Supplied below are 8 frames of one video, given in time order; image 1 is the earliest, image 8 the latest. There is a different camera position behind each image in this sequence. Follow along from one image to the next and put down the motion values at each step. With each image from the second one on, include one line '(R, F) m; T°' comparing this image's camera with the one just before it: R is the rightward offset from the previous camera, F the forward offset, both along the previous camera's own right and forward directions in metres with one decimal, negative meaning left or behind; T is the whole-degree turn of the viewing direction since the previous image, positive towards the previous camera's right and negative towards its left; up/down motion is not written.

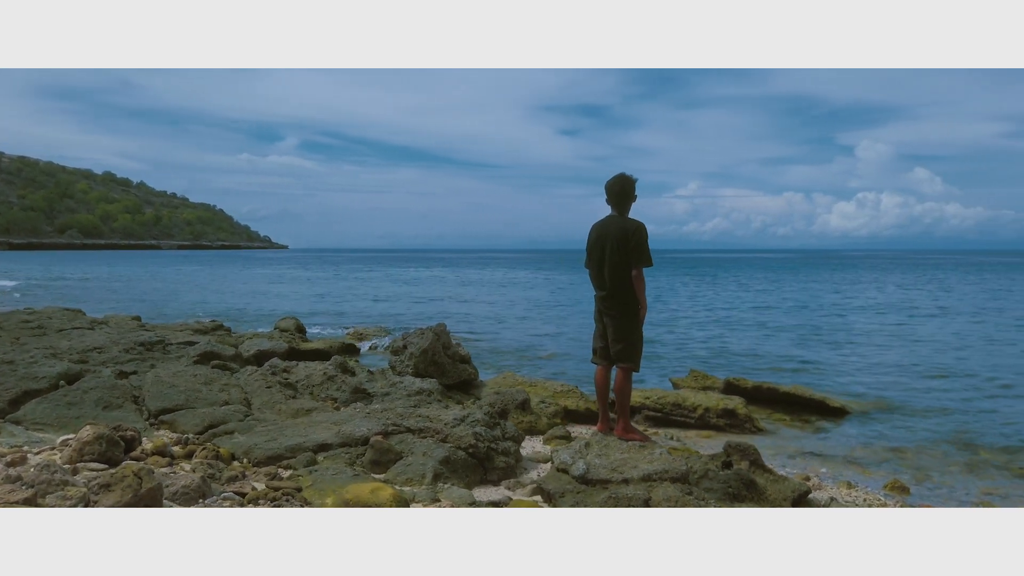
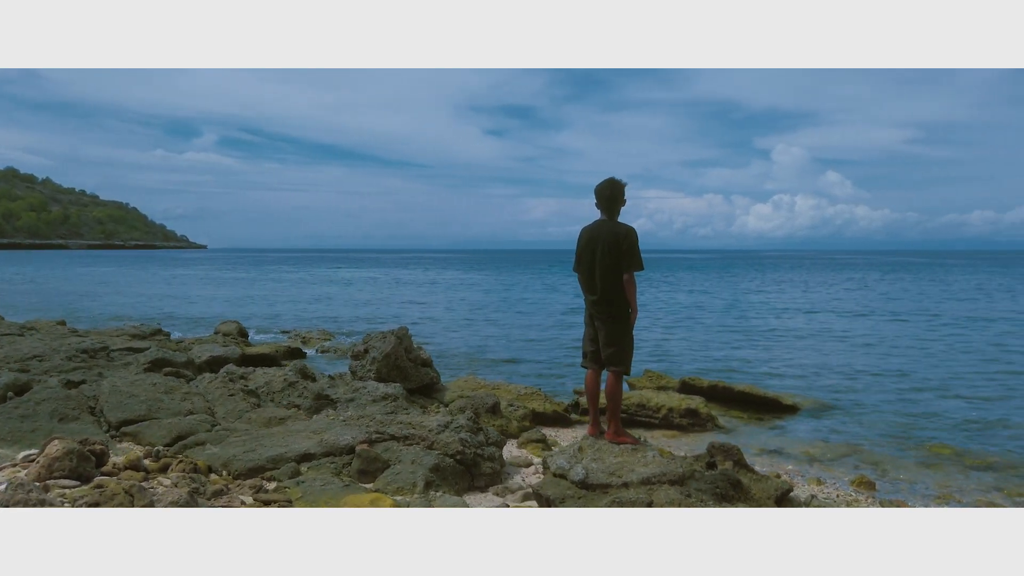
(-0.4, +0.1) m; +5°
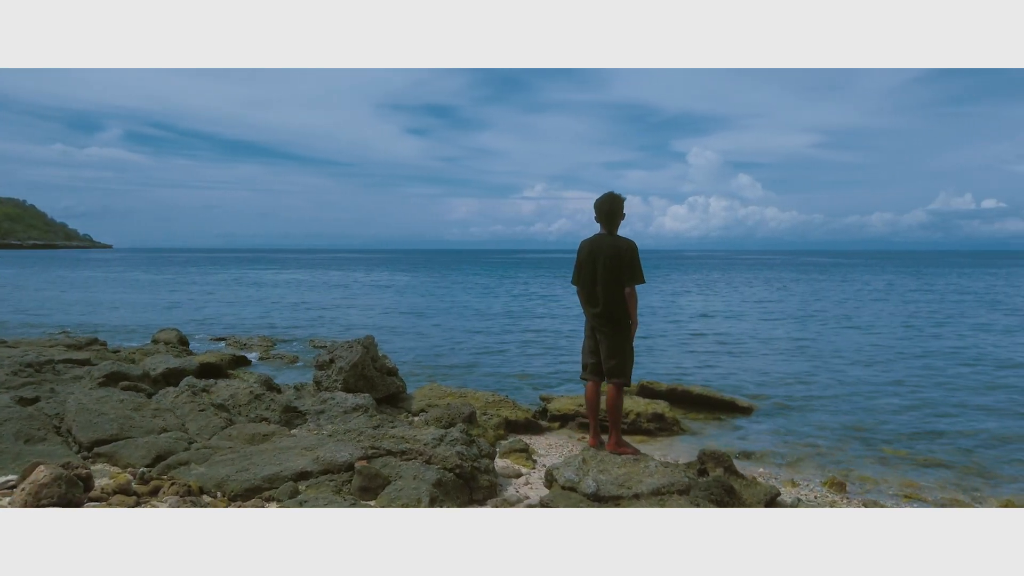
(-0.5, 0.0) m; +6°
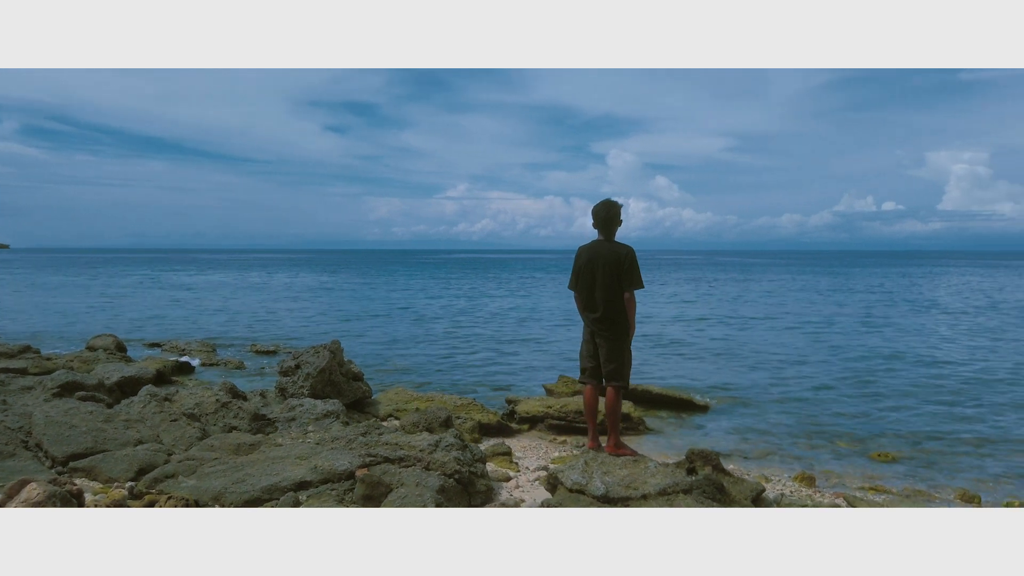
(-0.5, 0.0) m; +6°
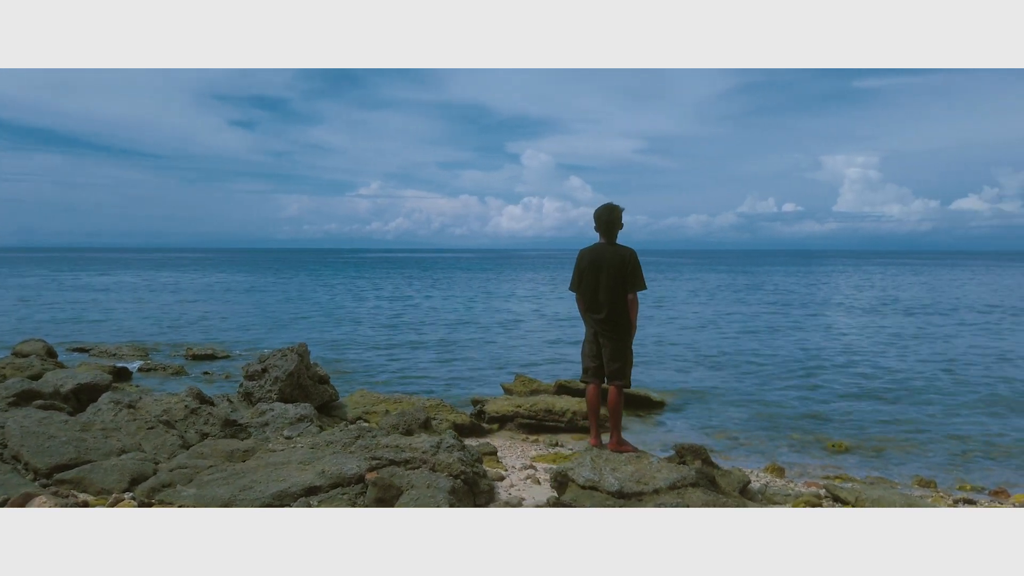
(-0.6, -0.1) m; +6°
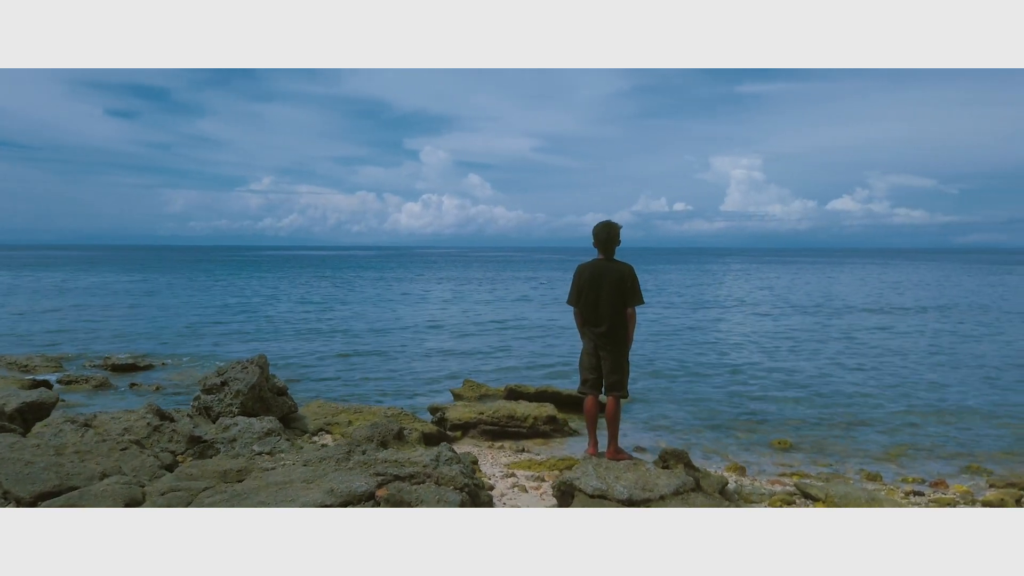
(-0.7, -0.1) m; +7°
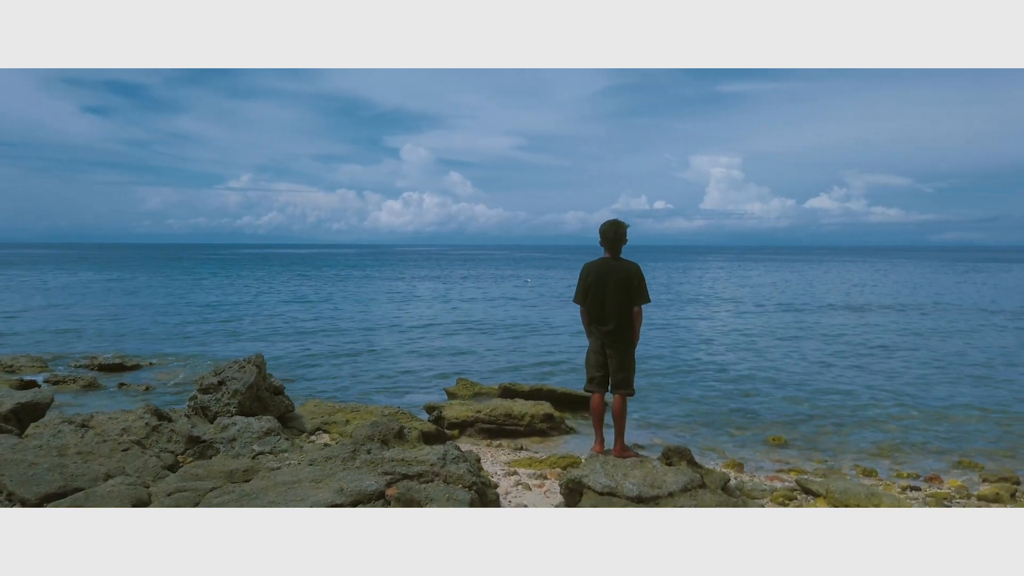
(+1.3, +0.2) m; -14°
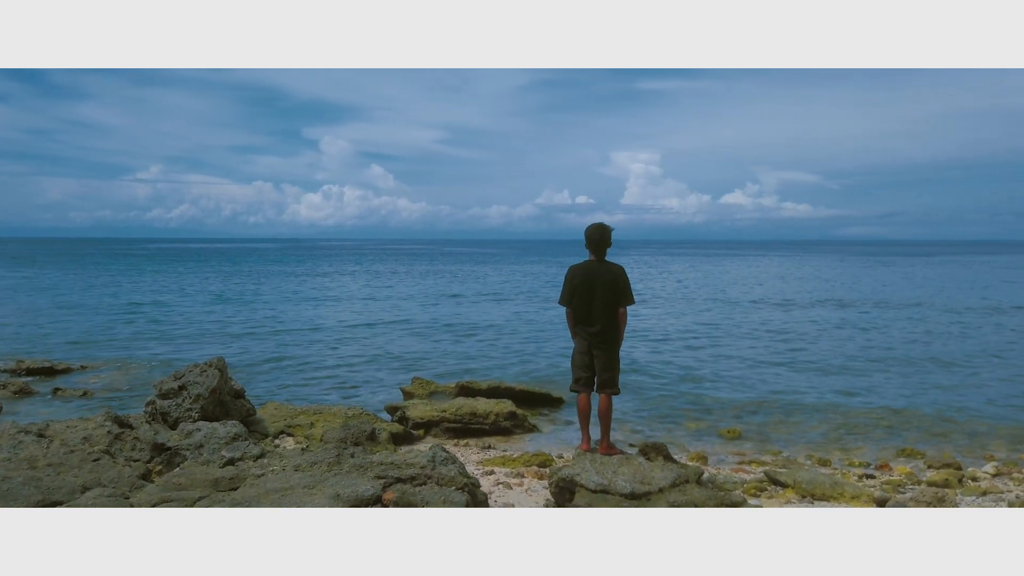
(-0.3, +0.2) m; +6°
